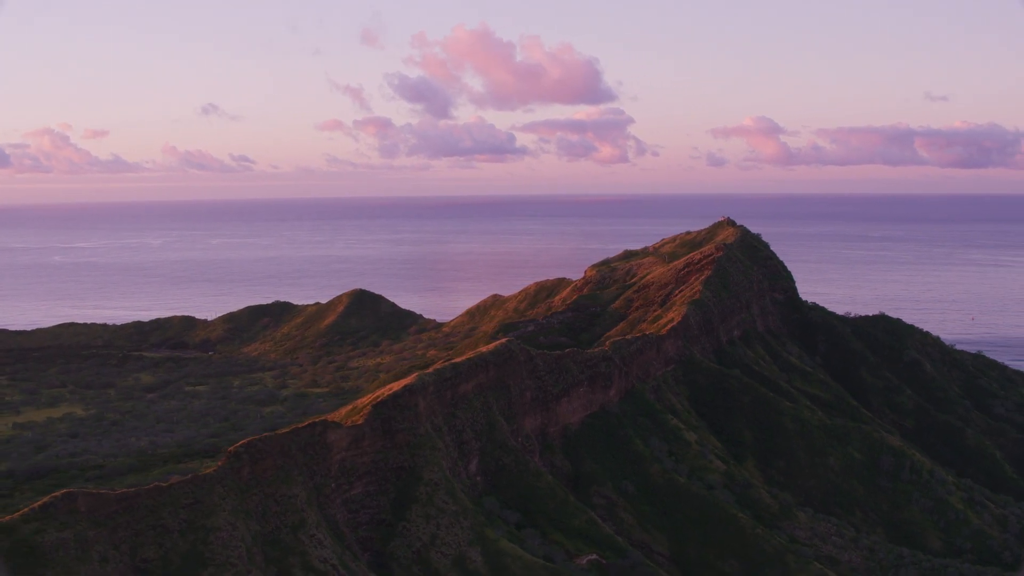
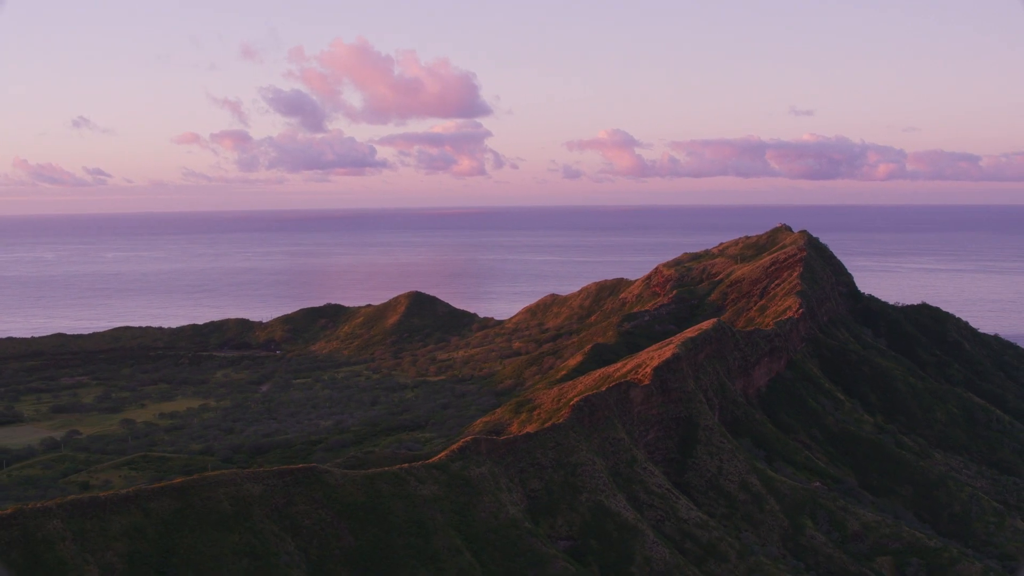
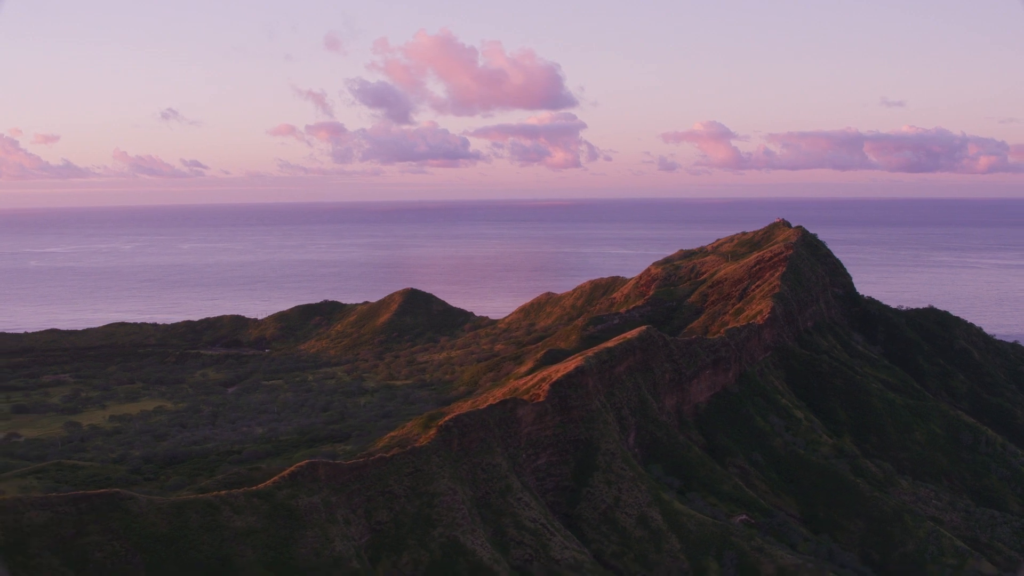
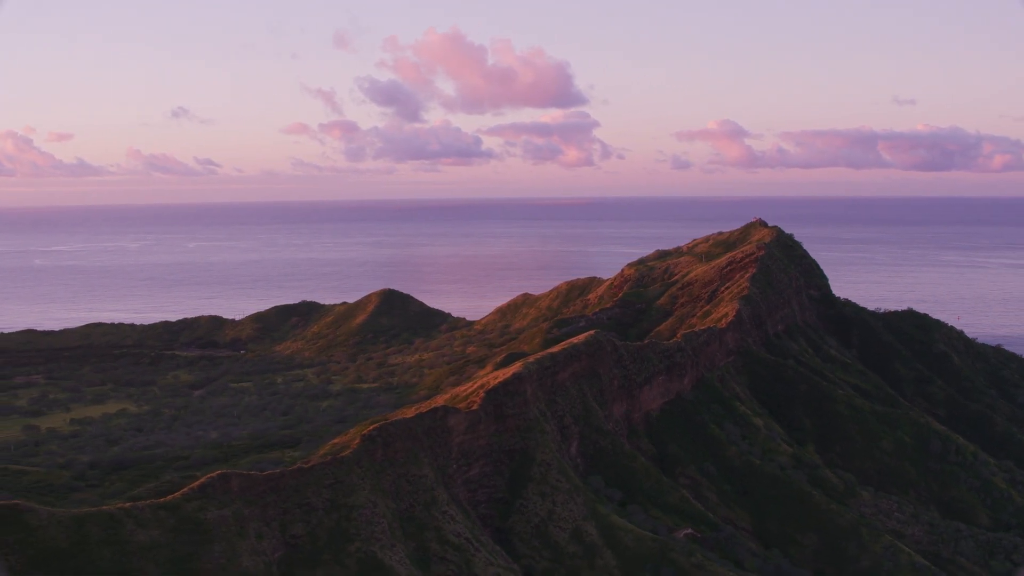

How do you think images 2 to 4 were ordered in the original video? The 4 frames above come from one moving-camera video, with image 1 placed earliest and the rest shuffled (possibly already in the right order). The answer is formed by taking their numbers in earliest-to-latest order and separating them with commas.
4, 3, 2
